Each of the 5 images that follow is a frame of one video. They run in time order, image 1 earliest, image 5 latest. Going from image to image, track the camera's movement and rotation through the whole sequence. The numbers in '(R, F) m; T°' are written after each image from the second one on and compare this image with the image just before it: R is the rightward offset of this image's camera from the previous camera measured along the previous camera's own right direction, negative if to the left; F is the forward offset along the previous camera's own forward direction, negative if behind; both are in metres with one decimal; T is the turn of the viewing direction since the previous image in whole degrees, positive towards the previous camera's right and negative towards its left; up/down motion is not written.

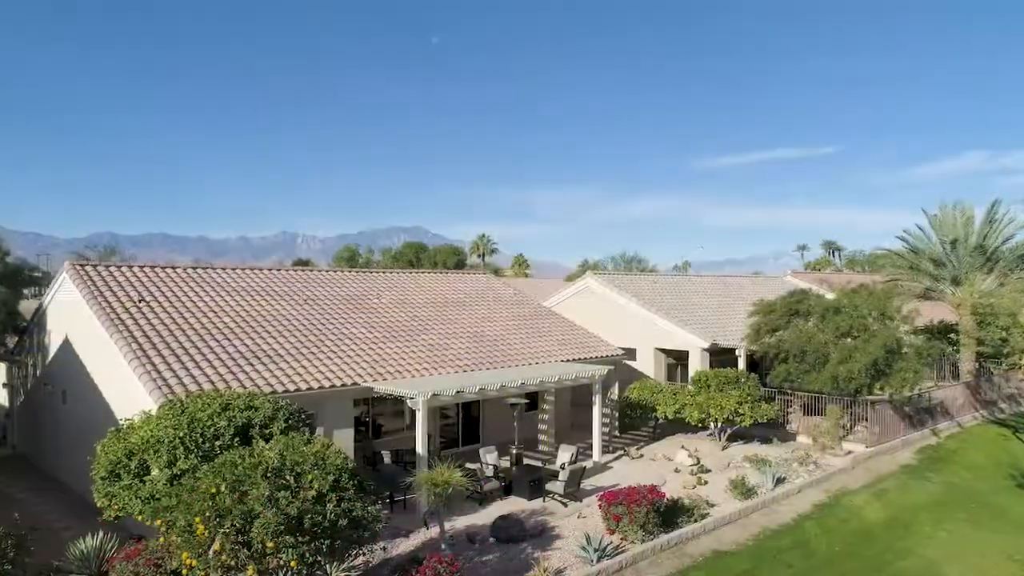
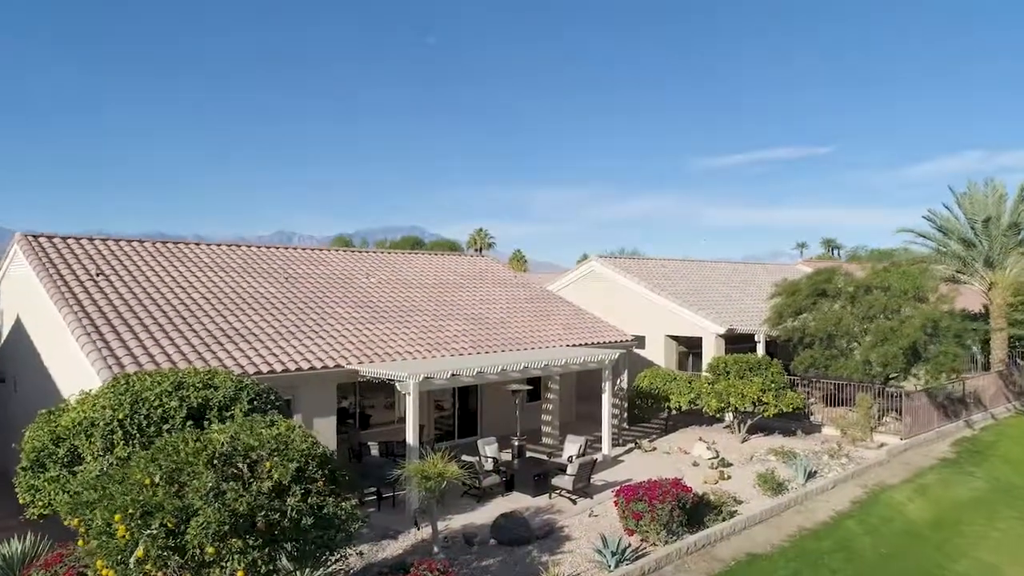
(-0.1, +2.0) m; 0°
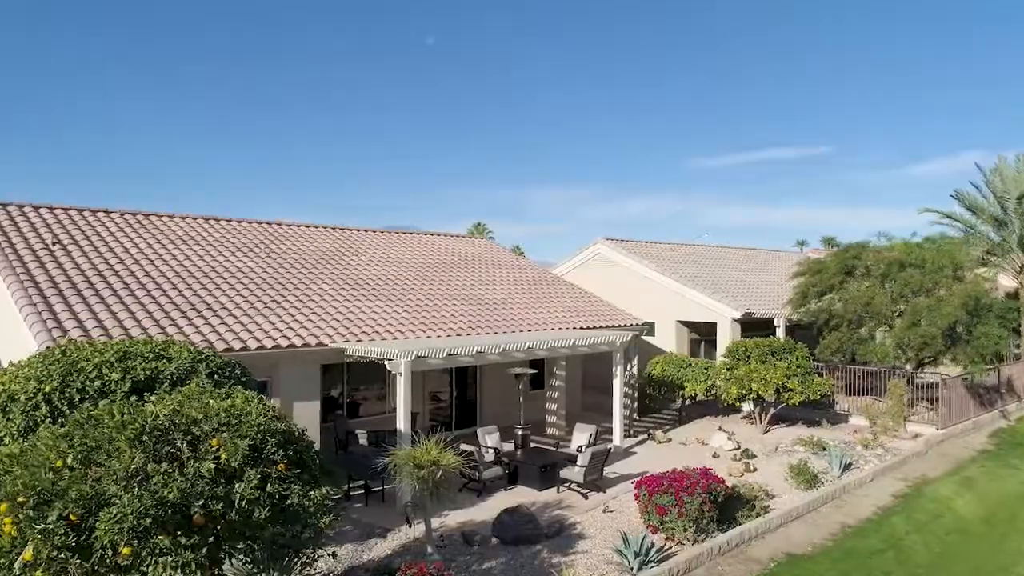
(-0.1, +1.8) m; 0°
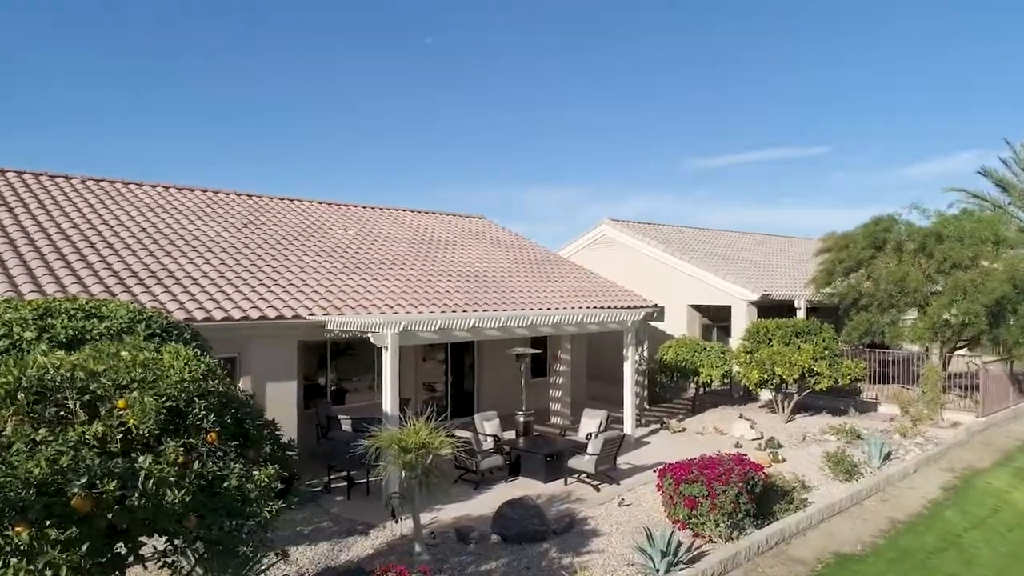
(-0.1, +1.7) m; 0°
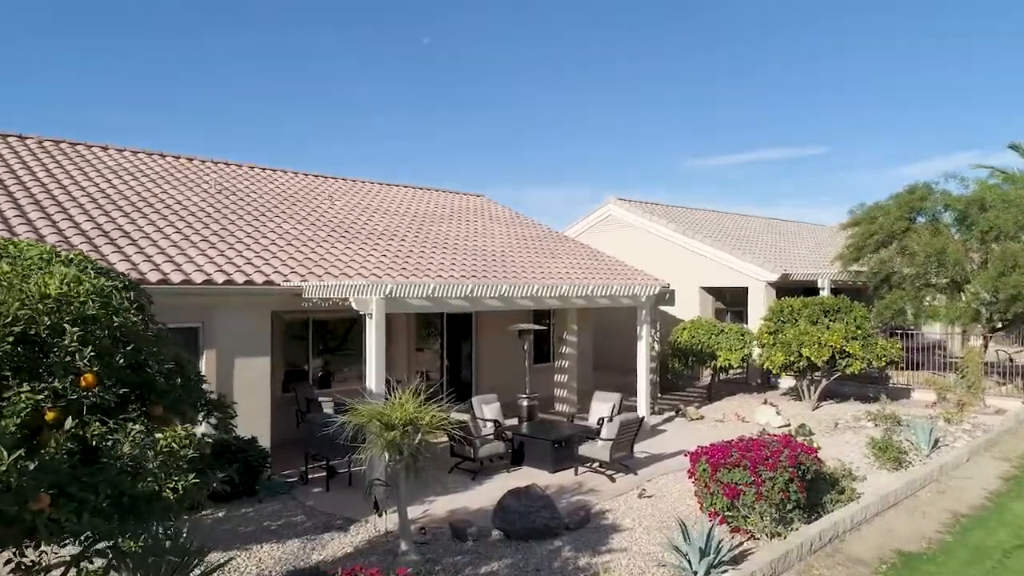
(-0.1, +1.6) m; 0°
